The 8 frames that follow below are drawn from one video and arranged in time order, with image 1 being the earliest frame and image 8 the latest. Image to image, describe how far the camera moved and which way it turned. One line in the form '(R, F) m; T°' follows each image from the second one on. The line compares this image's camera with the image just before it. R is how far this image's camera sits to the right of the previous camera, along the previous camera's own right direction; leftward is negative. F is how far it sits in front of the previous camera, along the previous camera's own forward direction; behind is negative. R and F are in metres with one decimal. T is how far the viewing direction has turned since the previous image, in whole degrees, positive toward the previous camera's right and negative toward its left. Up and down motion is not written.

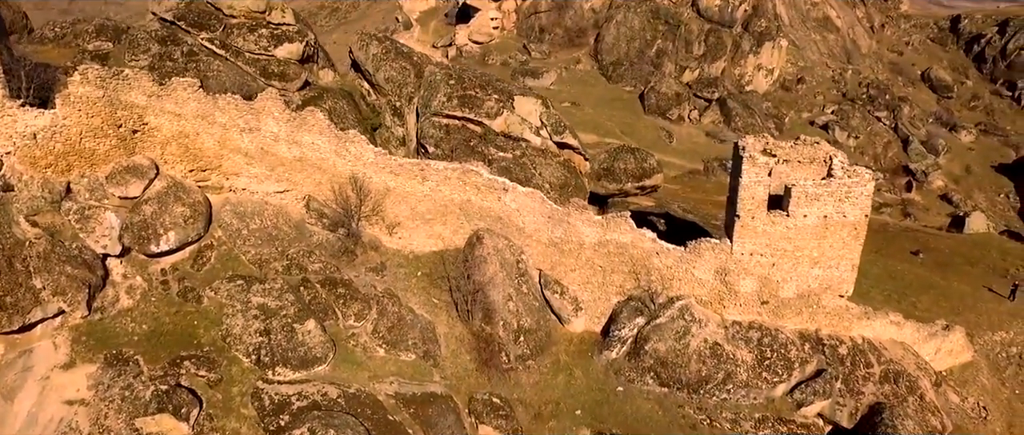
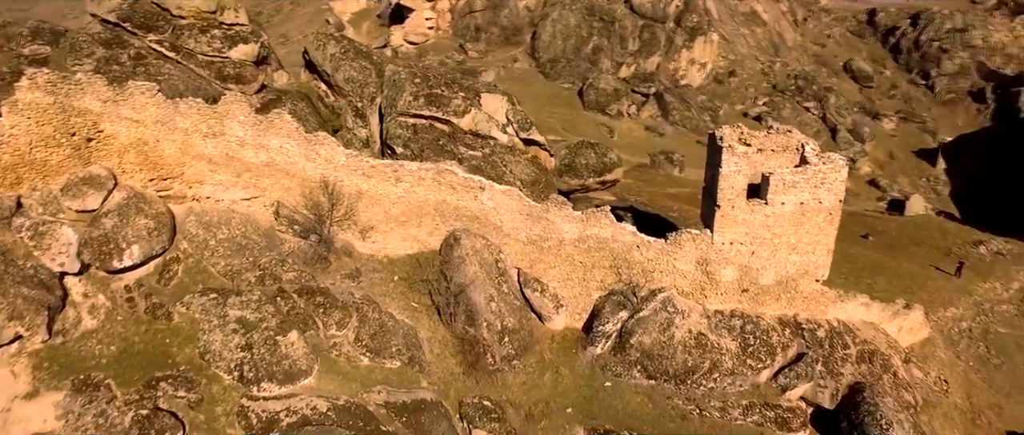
(-1.0, +0.3) m; +5°
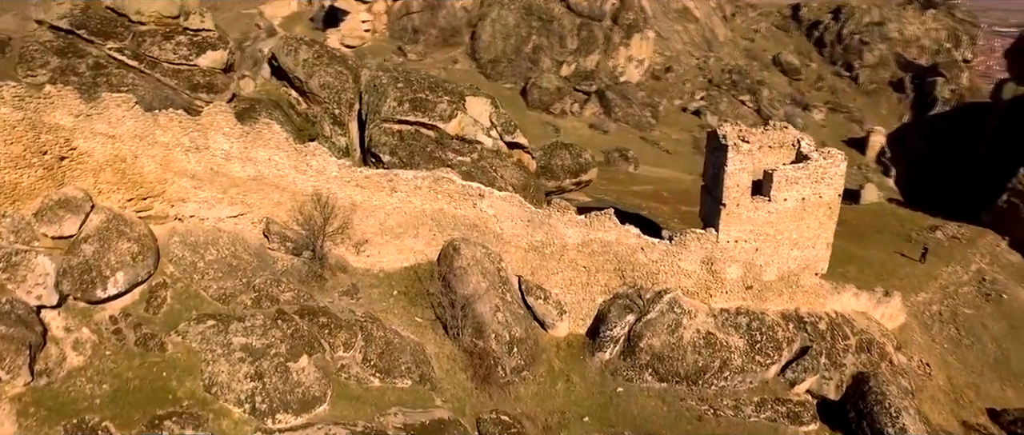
(-1.5, +0.5) m; +6°
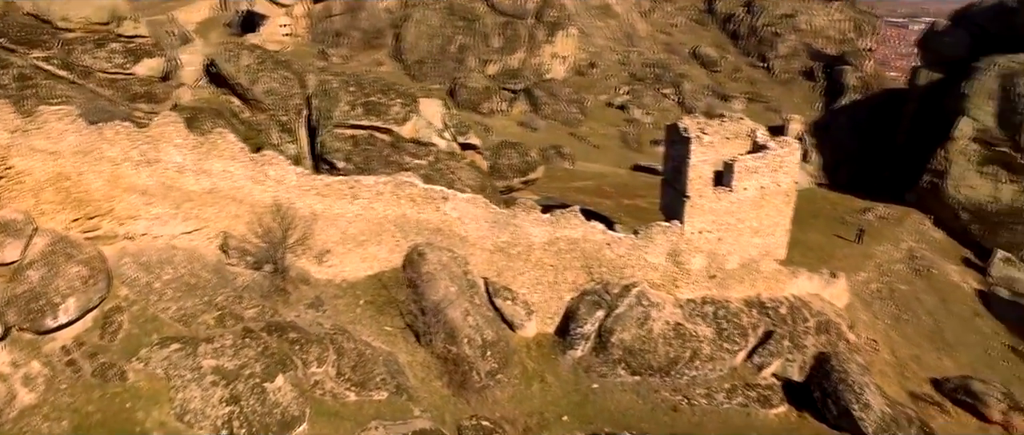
(-0.9, +0.2) m; +6°
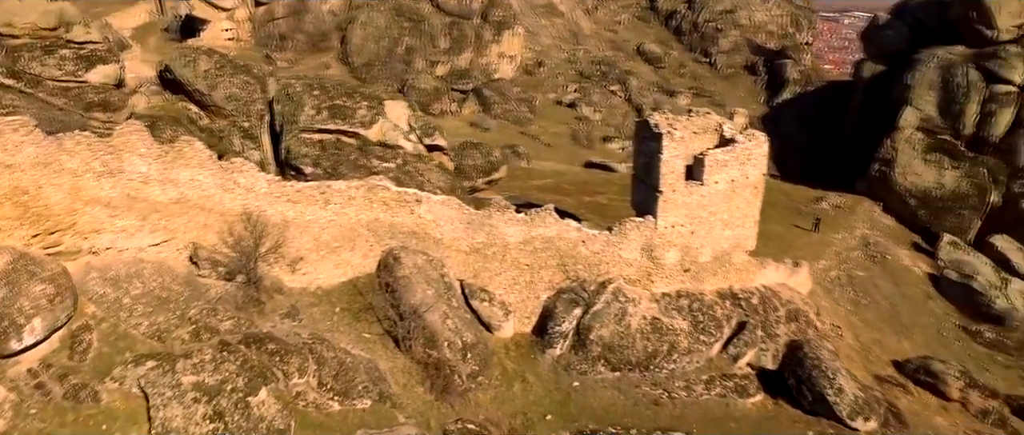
(-0.6, +0.1) m; +4°
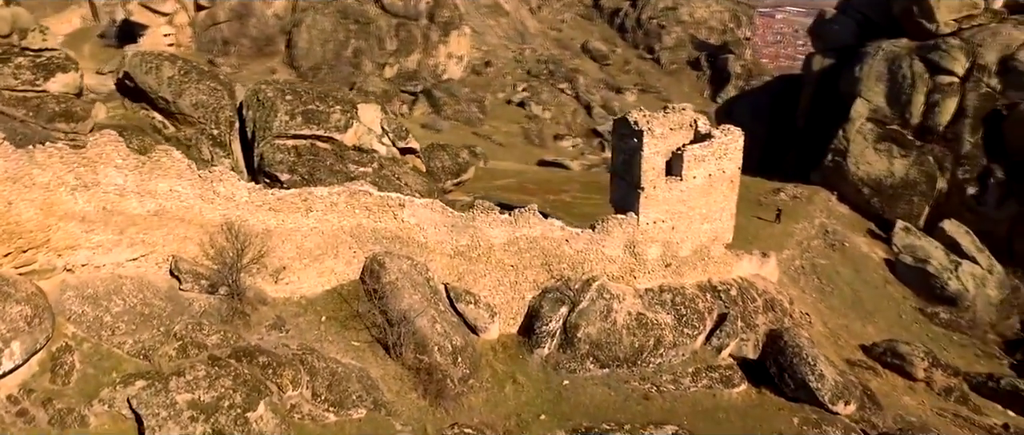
(-0.8, +0.1) m; +4°
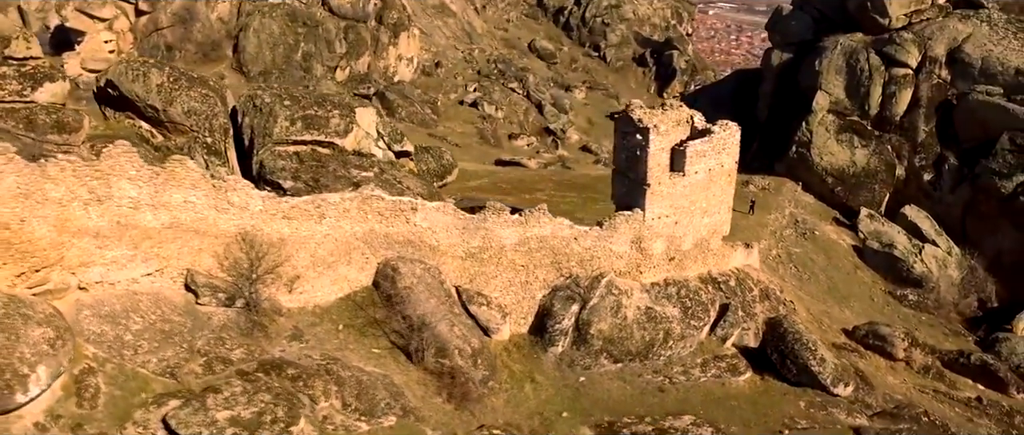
(-1.4, 0.0) m; +5°
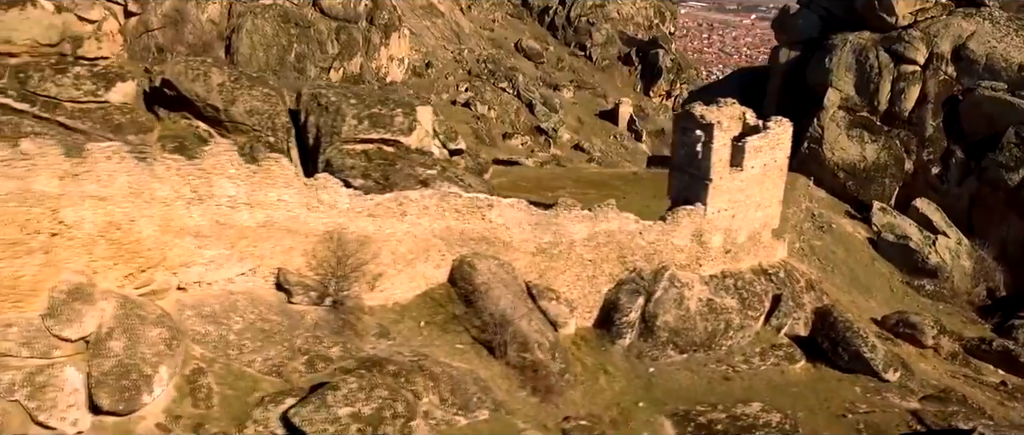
(-2.0, -0.1) m; +3°
